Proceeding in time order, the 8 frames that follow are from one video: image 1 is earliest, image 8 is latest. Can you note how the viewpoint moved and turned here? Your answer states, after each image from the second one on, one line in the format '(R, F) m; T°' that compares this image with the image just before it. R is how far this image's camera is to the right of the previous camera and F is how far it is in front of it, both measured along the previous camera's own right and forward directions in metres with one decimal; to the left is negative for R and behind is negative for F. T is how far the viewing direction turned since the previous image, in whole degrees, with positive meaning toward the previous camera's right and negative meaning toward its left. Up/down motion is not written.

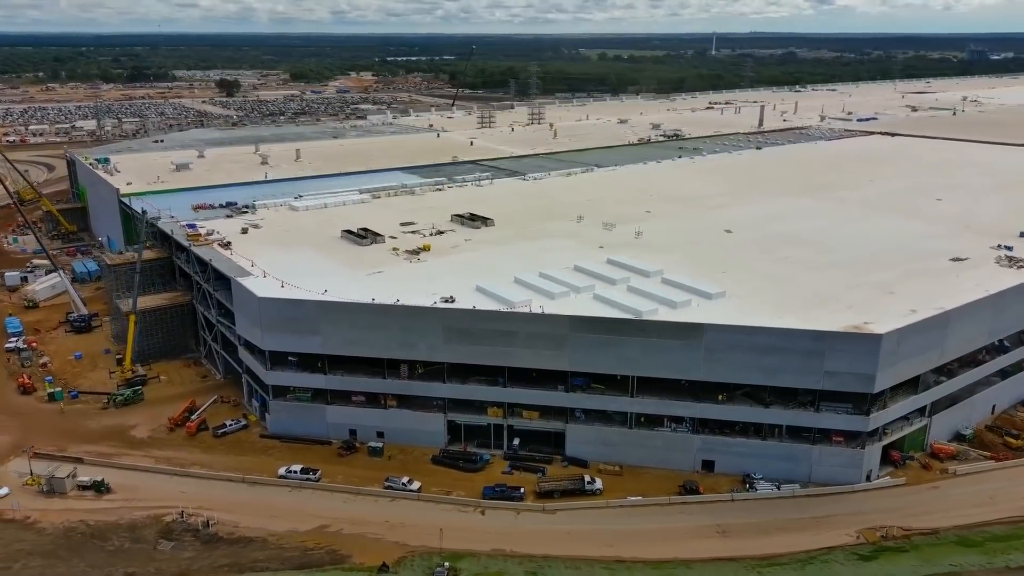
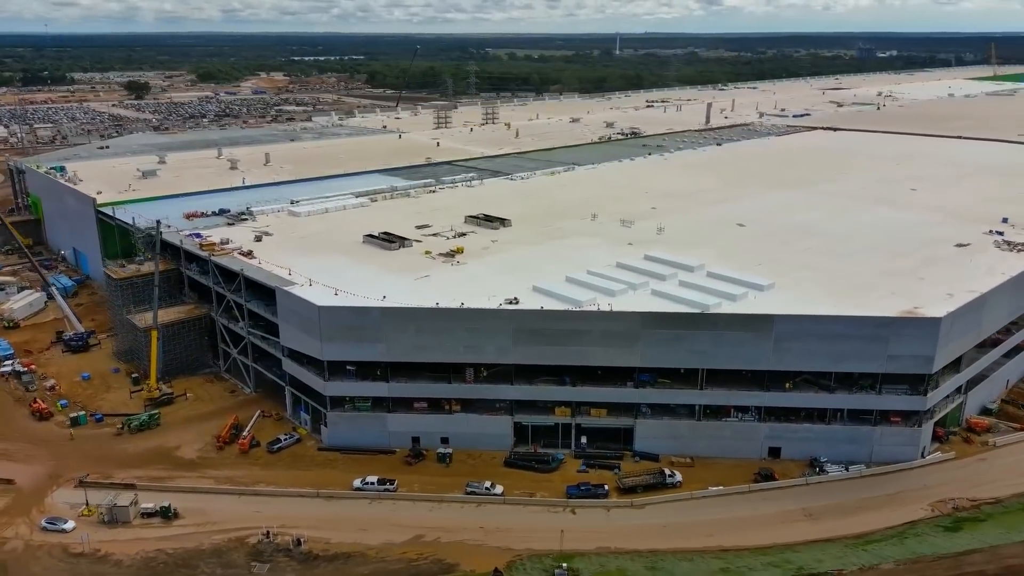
(-5.6, +0.3) m; +7°
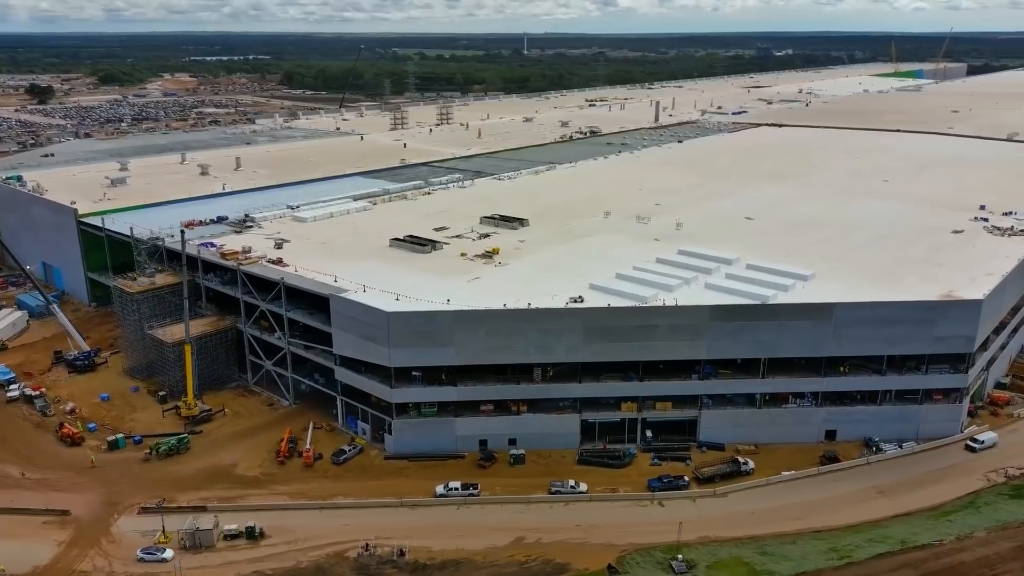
(-5.7, +0.3) m; +7°
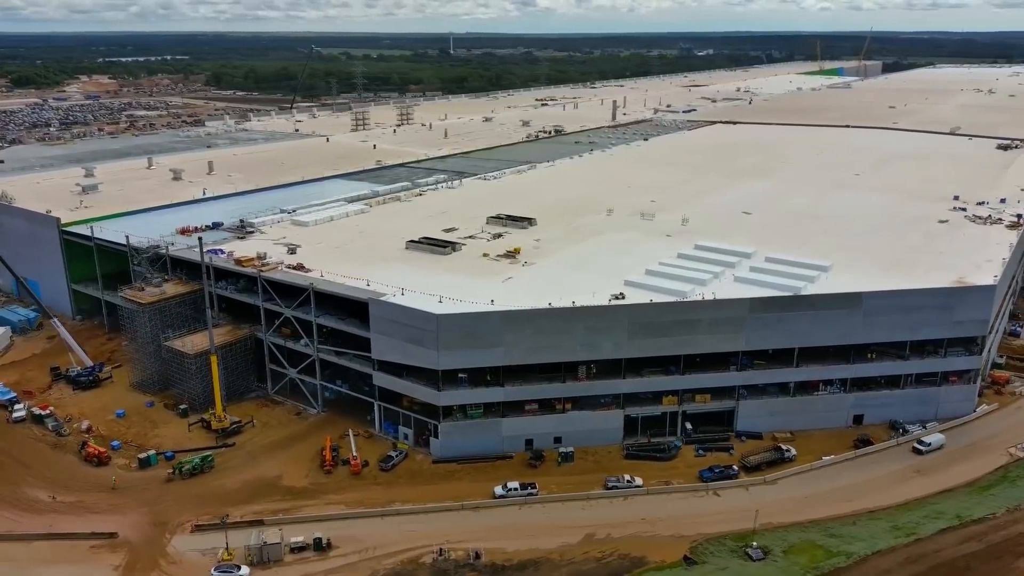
(-4.2, +0.1) m; +5°
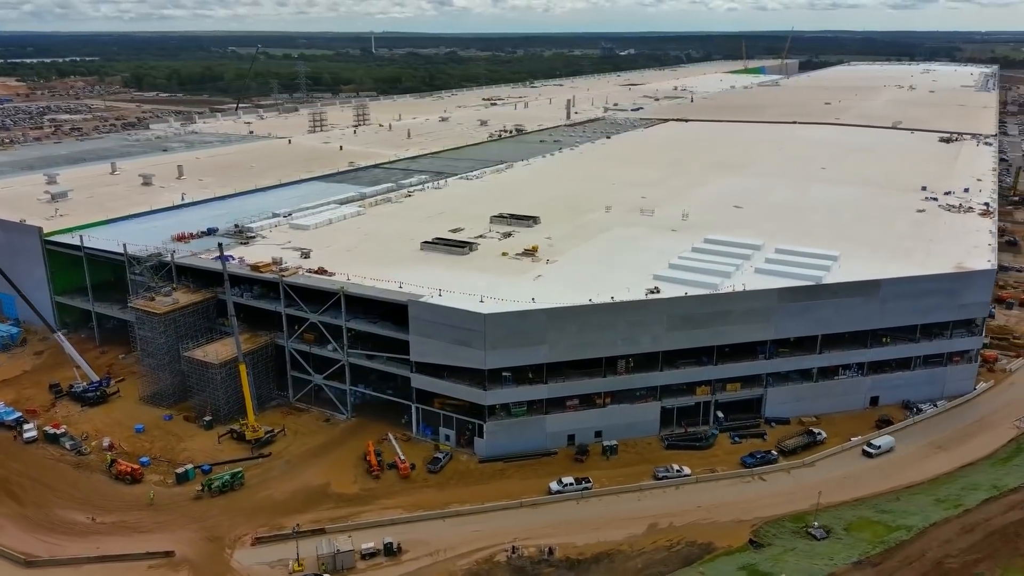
(-4.2, 0.0) m; +5°
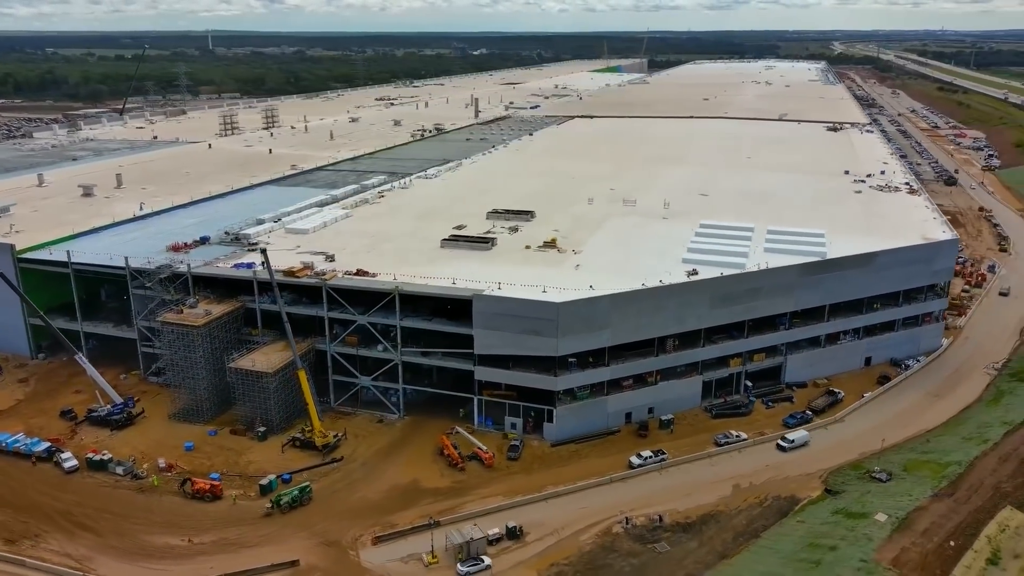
(-7.8, -0.4) m; +11°
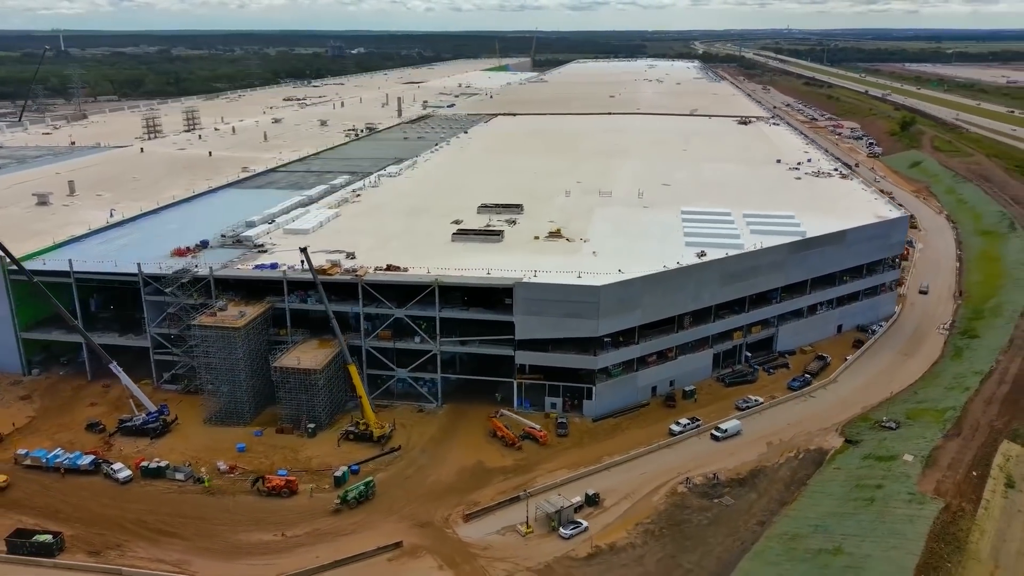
(-6.3, -1.1) m; +9°
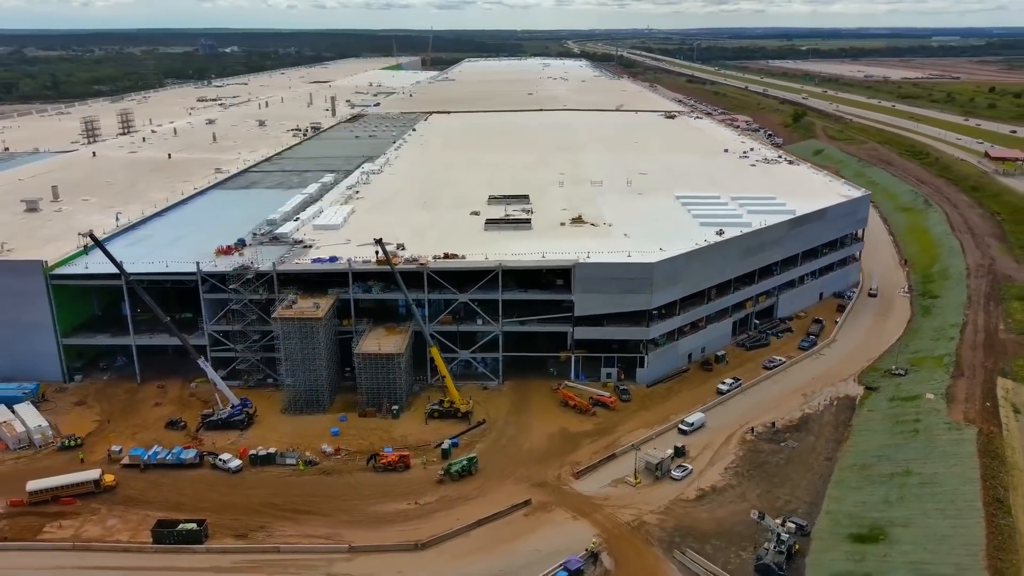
(-7.7, -1.9) m; +9°
